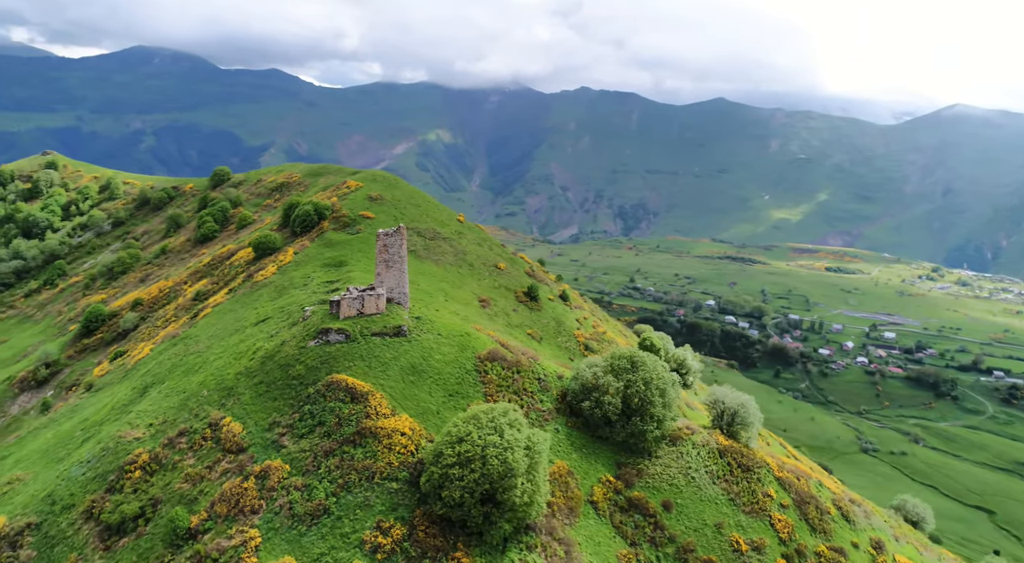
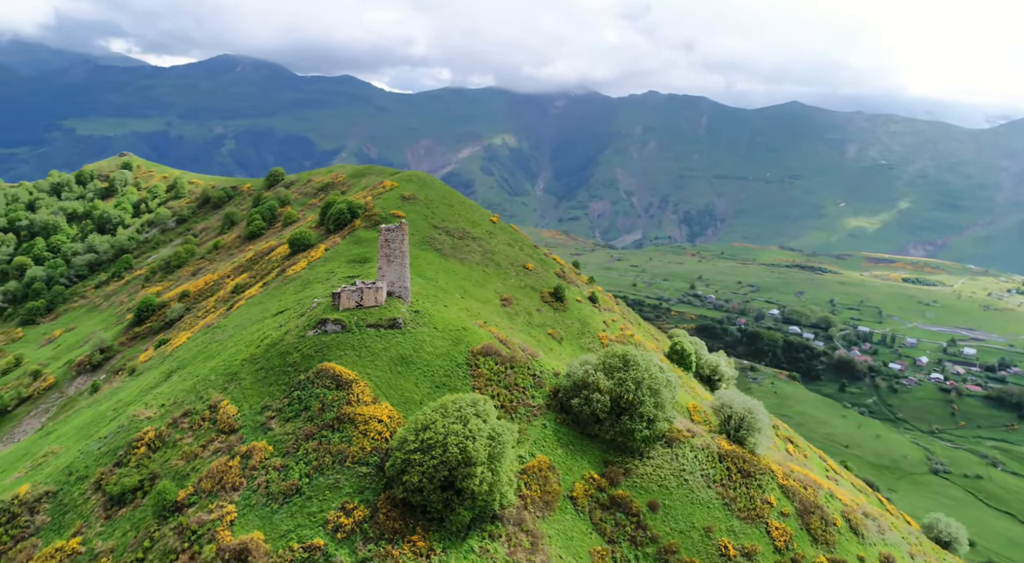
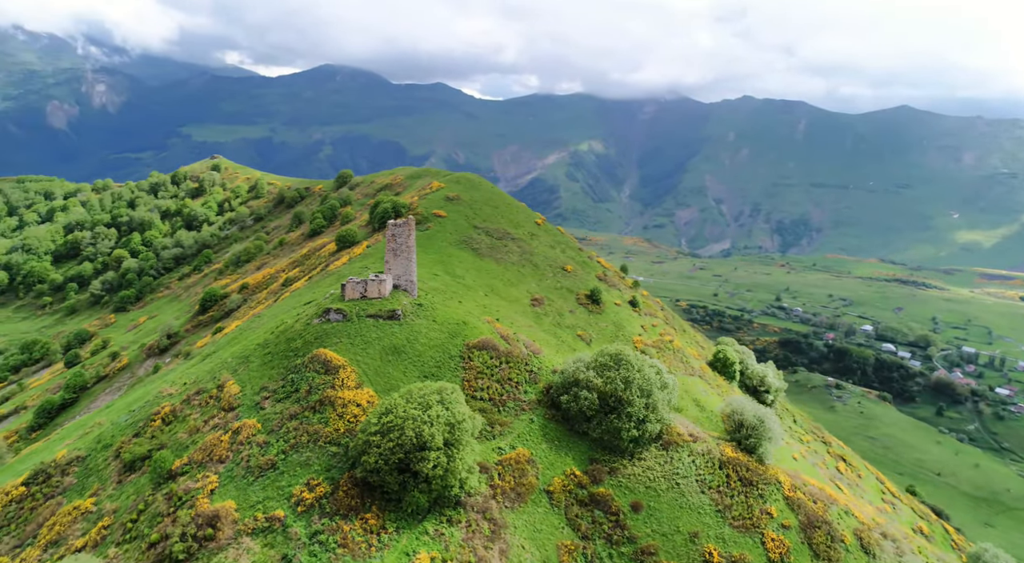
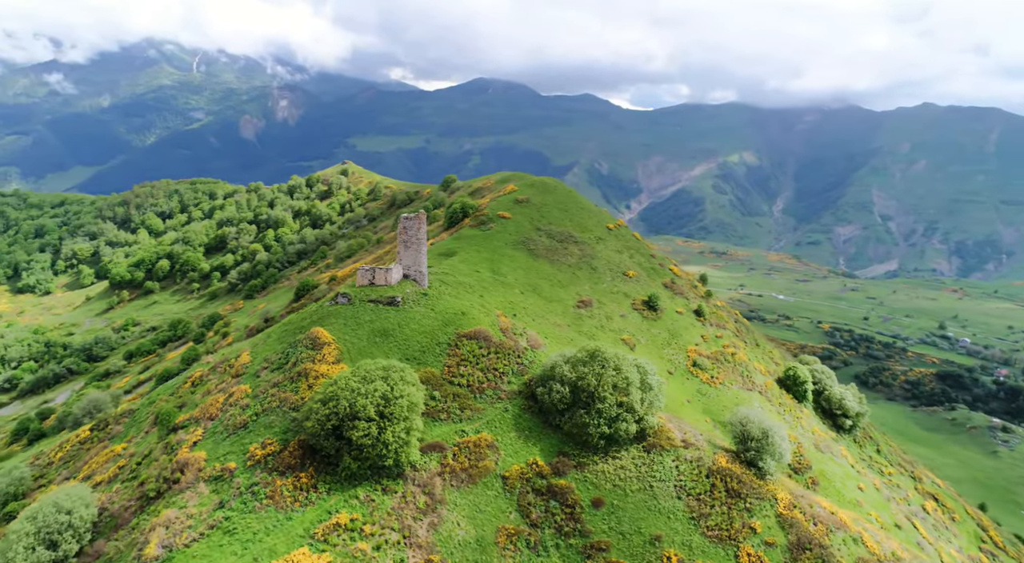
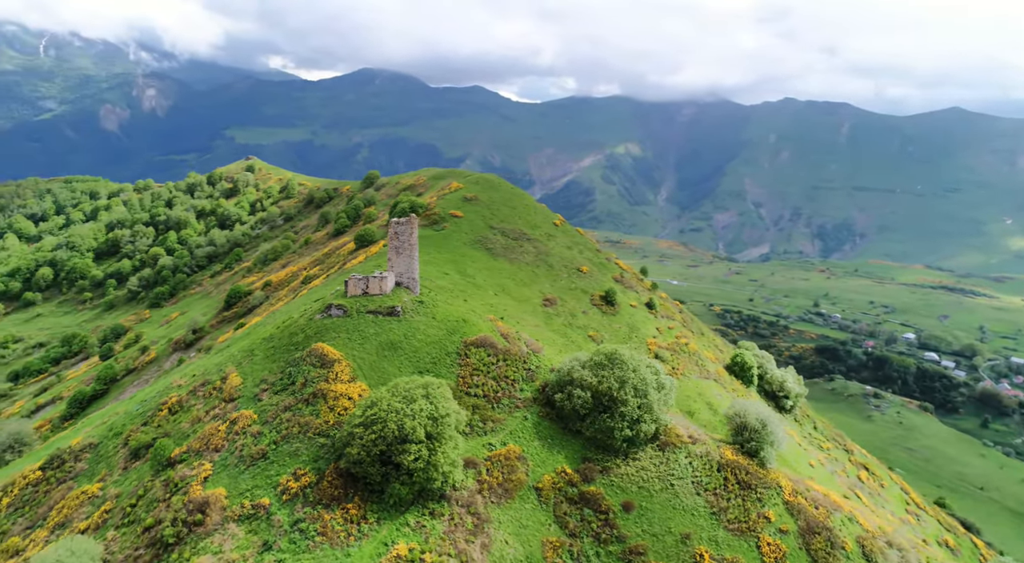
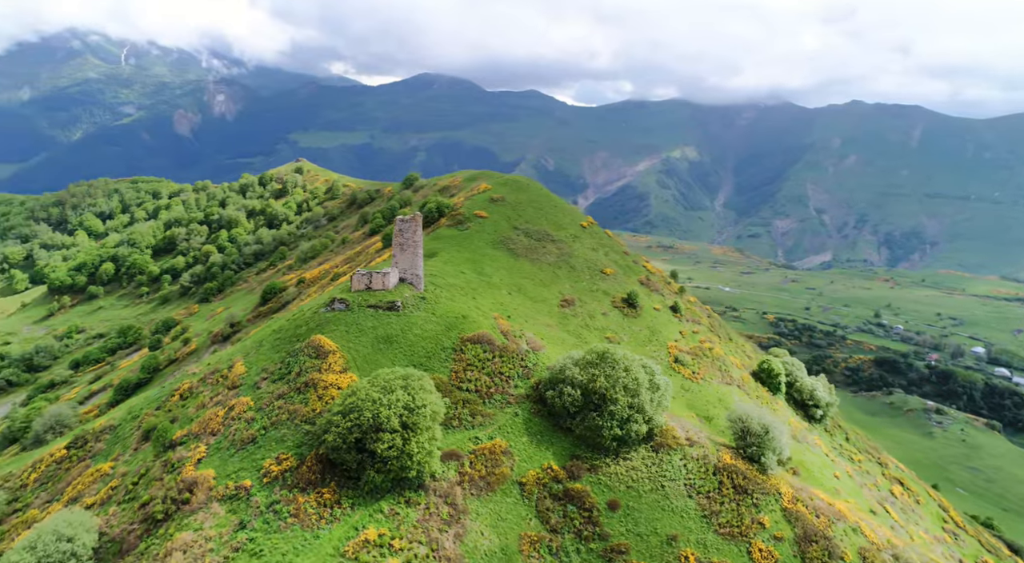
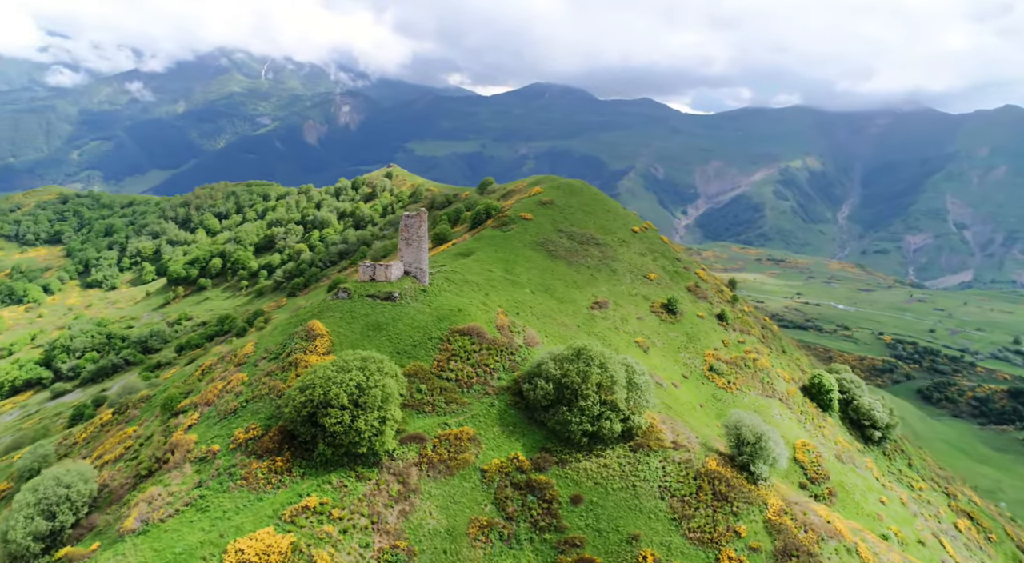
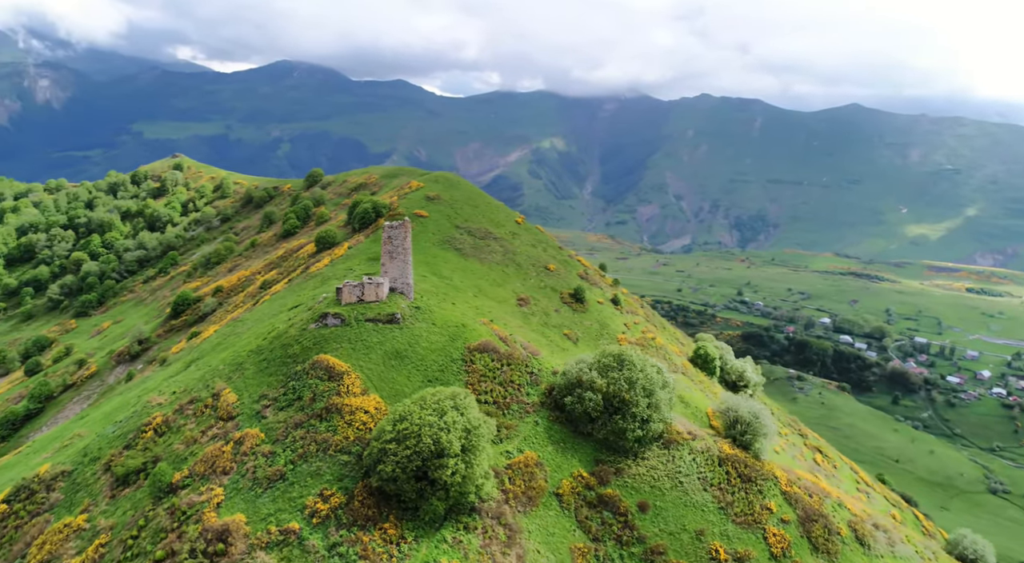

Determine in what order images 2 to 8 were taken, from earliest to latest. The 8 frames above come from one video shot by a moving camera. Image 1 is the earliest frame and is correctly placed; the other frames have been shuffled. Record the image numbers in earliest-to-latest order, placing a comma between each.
2, 8, 3, 5, 6, 4, 7
